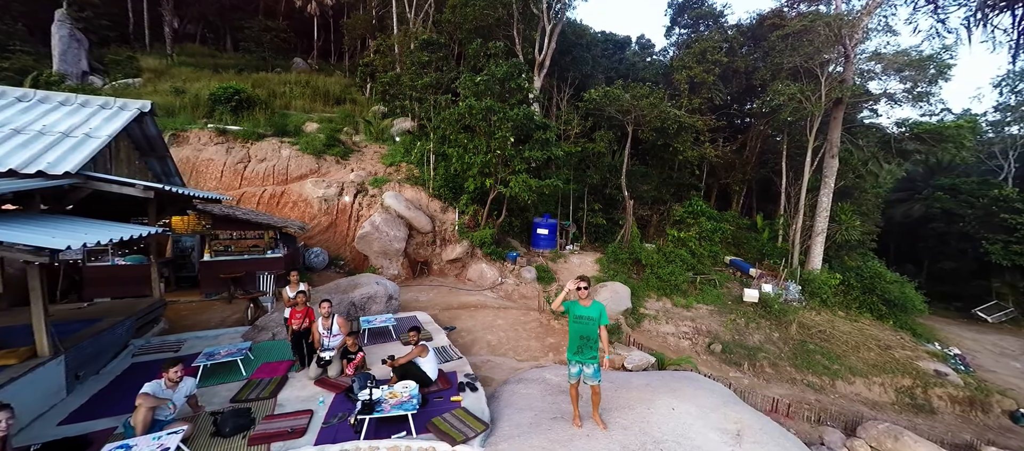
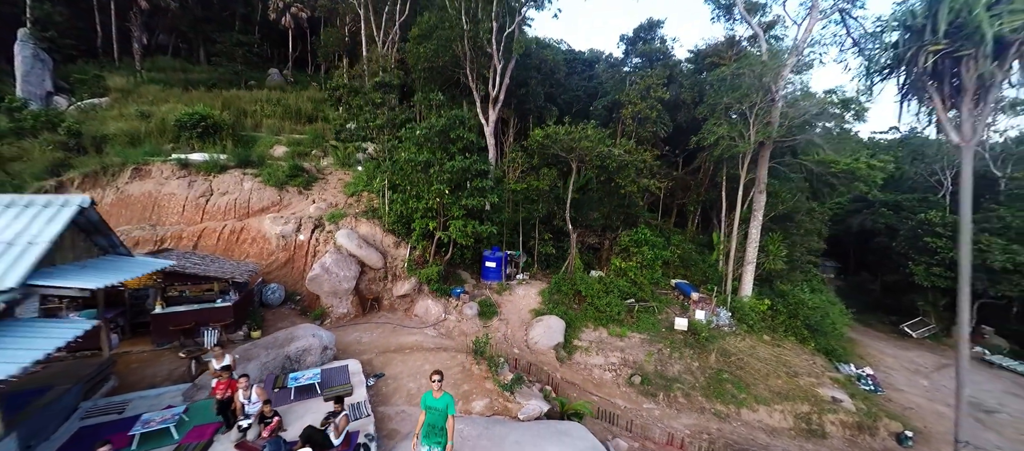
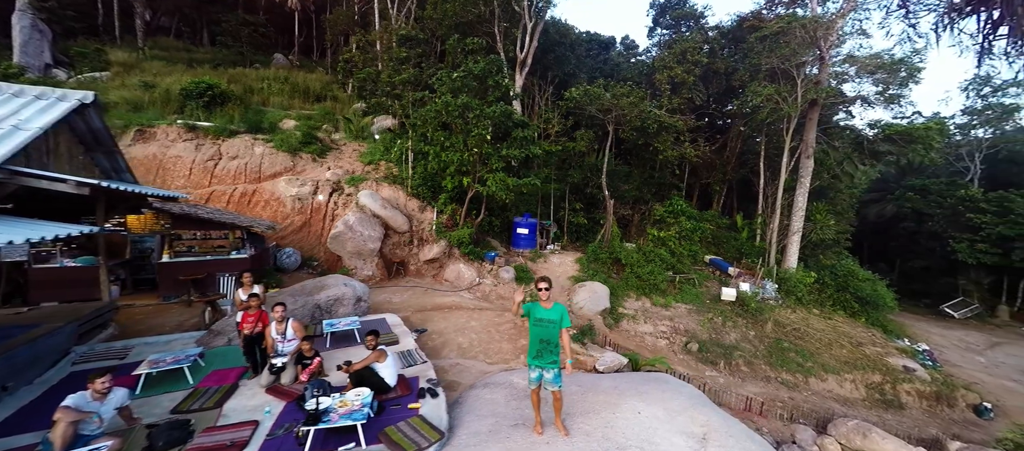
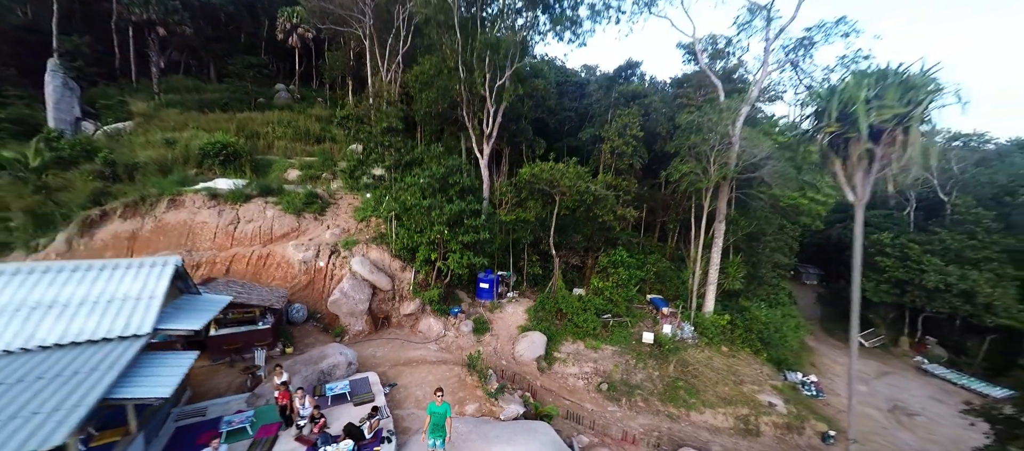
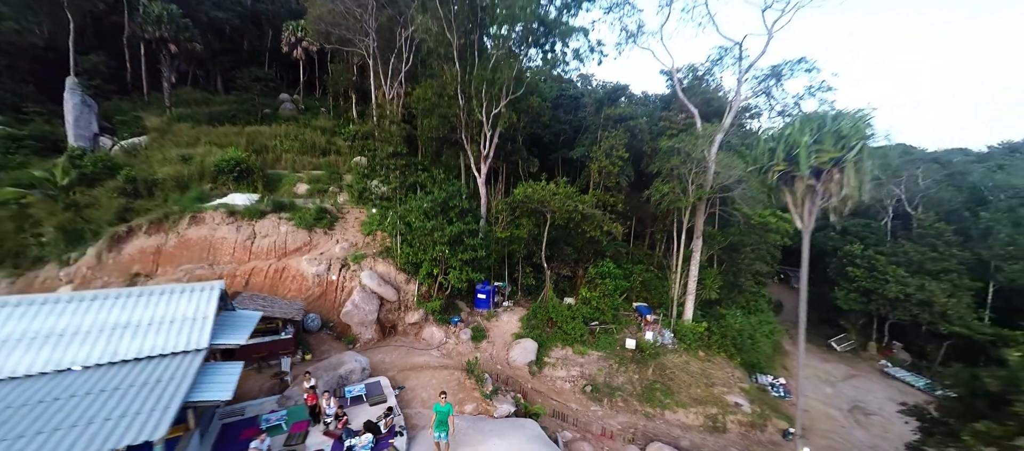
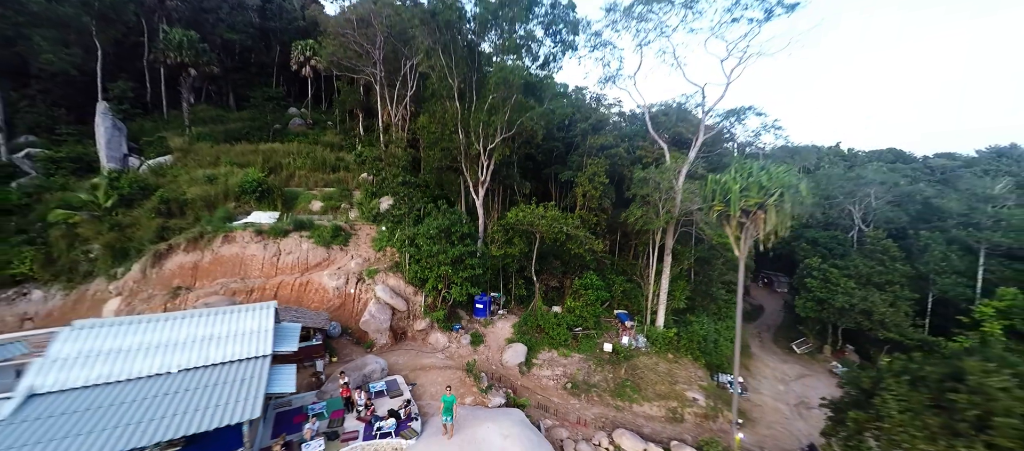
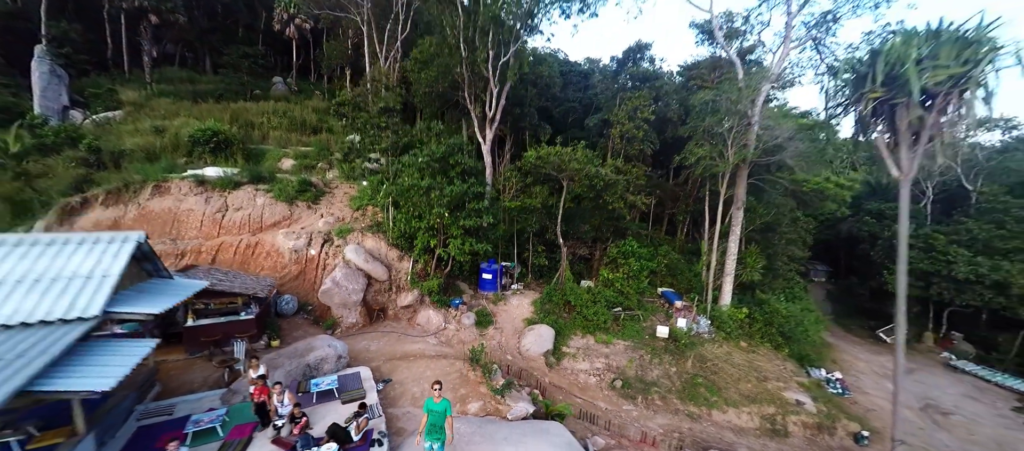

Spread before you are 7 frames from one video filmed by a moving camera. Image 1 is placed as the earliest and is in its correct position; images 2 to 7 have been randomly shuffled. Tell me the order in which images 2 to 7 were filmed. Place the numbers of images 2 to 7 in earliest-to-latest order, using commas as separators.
3, 2, 7, 4, 5, 6
